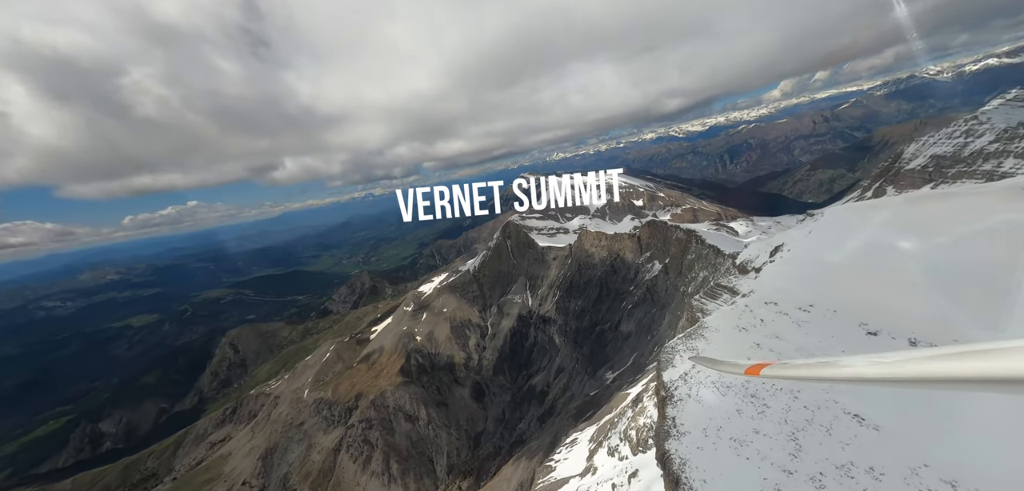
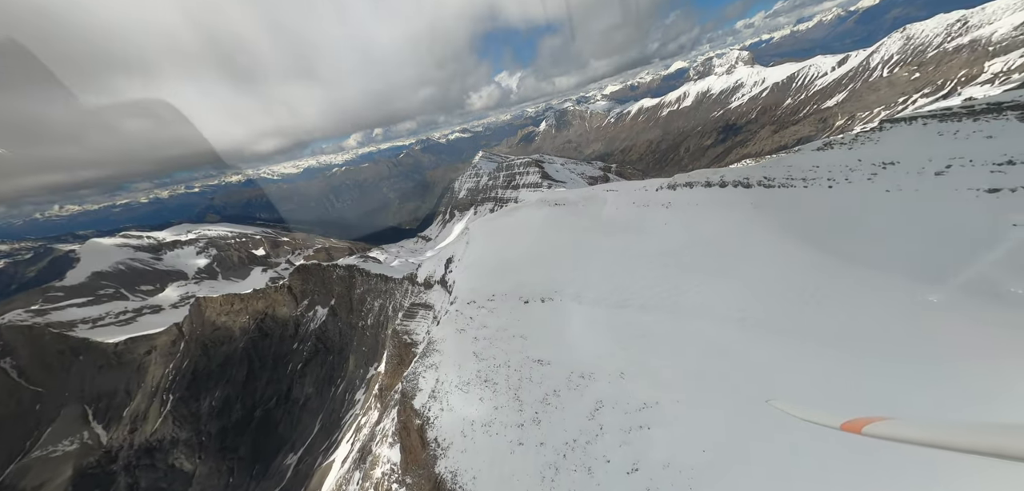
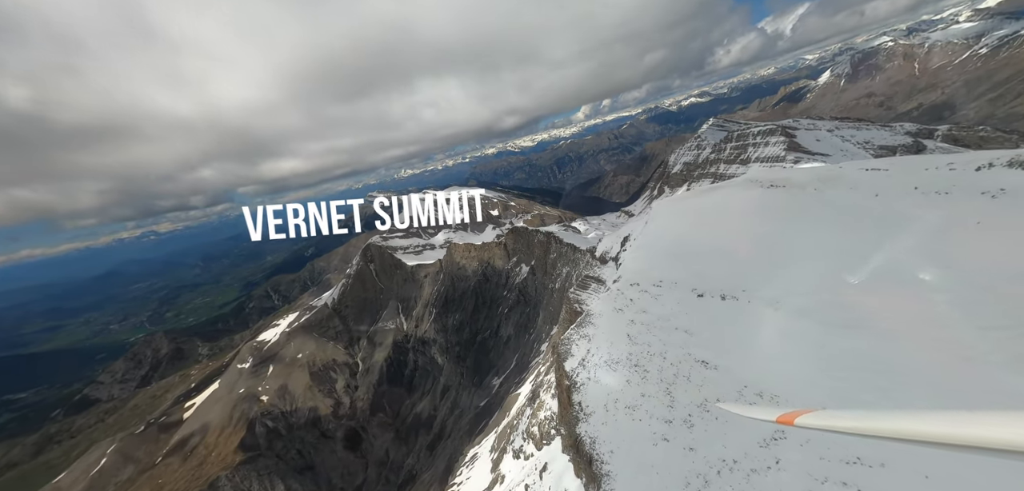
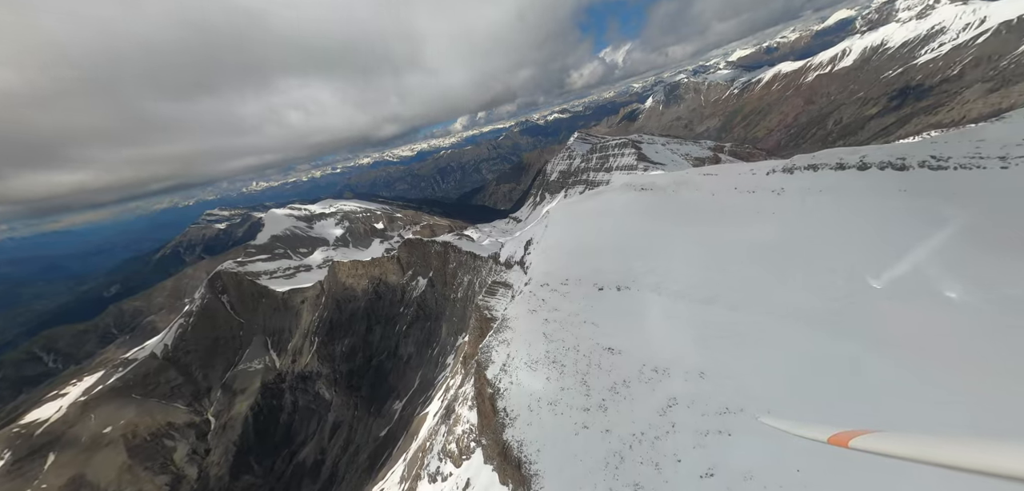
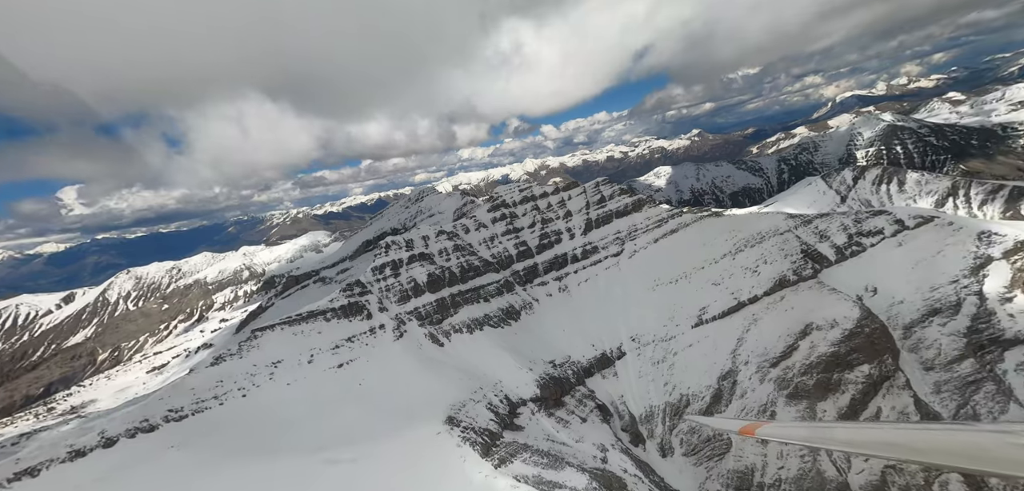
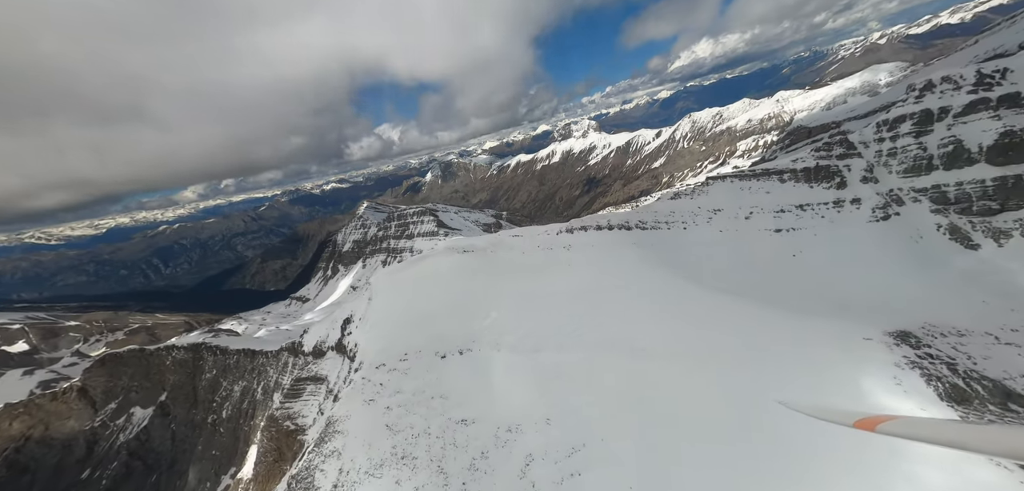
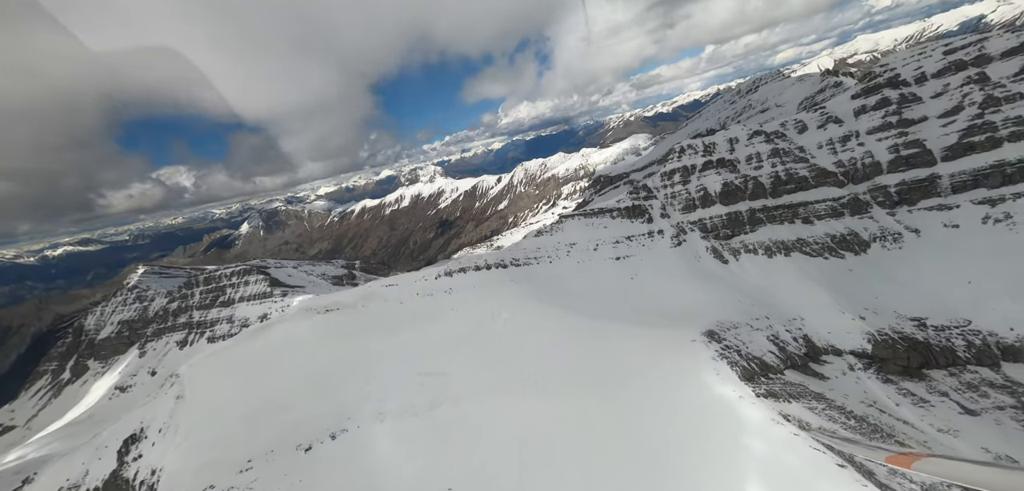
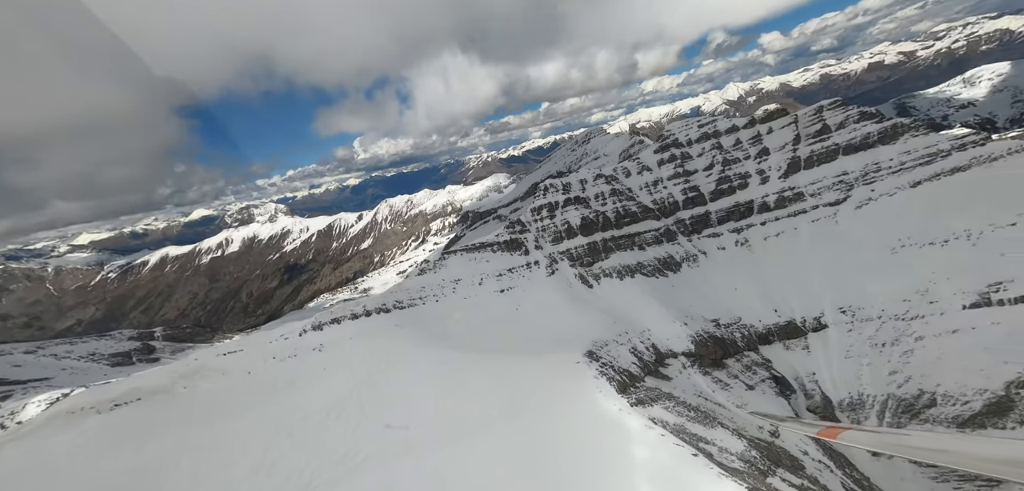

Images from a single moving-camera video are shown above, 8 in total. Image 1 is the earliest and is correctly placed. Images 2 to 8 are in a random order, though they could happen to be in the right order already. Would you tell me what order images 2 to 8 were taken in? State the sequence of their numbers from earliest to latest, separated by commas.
3, 4, 2, 6, 7, 8, 5
